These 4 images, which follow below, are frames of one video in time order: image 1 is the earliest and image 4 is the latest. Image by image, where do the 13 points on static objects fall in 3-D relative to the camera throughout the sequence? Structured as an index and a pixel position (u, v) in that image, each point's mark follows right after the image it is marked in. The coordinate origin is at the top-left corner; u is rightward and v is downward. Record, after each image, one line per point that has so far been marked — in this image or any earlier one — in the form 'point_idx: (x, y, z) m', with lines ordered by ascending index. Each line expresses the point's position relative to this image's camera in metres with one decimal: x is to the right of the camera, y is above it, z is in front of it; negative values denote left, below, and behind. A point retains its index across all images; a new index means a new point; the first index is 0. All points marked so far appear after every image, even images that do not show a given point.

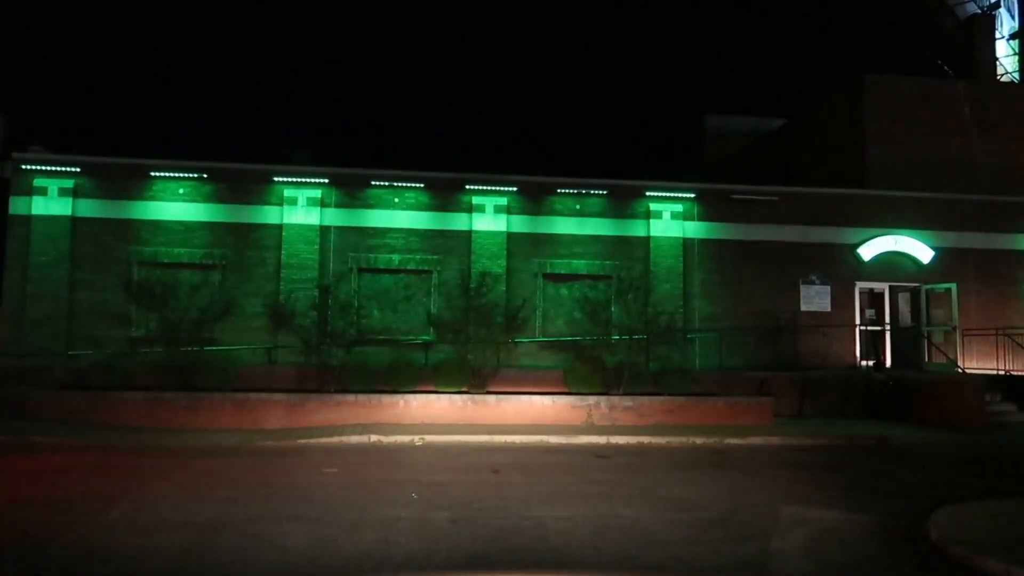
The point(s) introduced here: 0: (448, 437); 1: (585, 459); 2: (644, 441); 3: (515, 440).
0: (-1.1, -2.5, +15.5) m
1: (+1.1, -2.5, +13.4) m
2: (+2.2, -2.6, +15.4) m
3: (+0.1, -2.6, +15.4) m
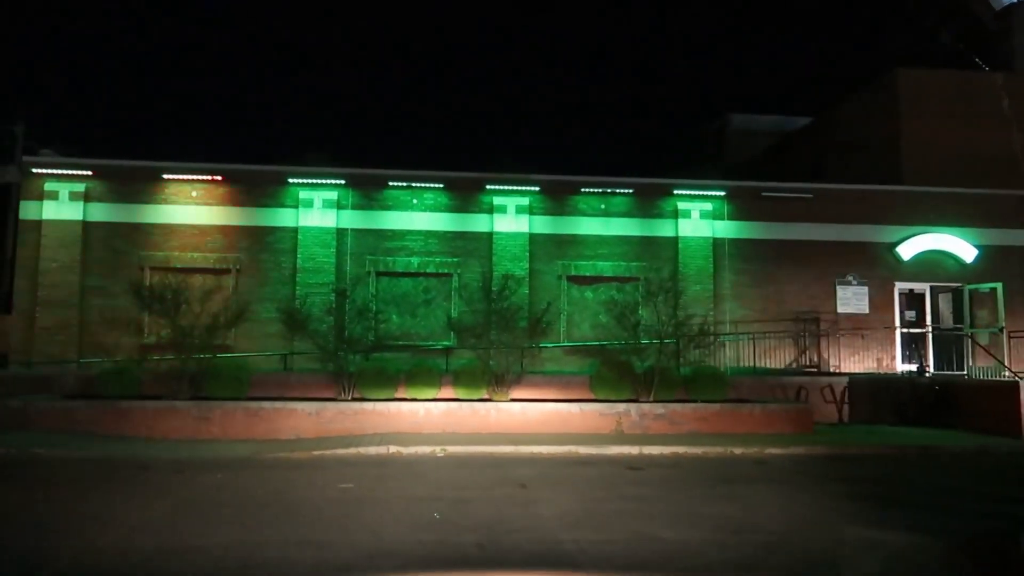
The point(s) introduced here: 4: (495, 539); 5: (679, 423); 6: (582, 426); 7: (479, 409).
0: (-0.7, -2.6, +14.7) m
1: (+1.4, -2.5, +12.6) m
2: (+2.6, -2.6, +14.5) m
3: (+0.5, -2.6, +14.5) m
4: (-0.2, -2.4, +8.9) m
5: (+3.0, -2.4, +16.6) m
6: (+1.3, -2.5, +16.6) m
7: (-0.6, -2.2, +16.7) m
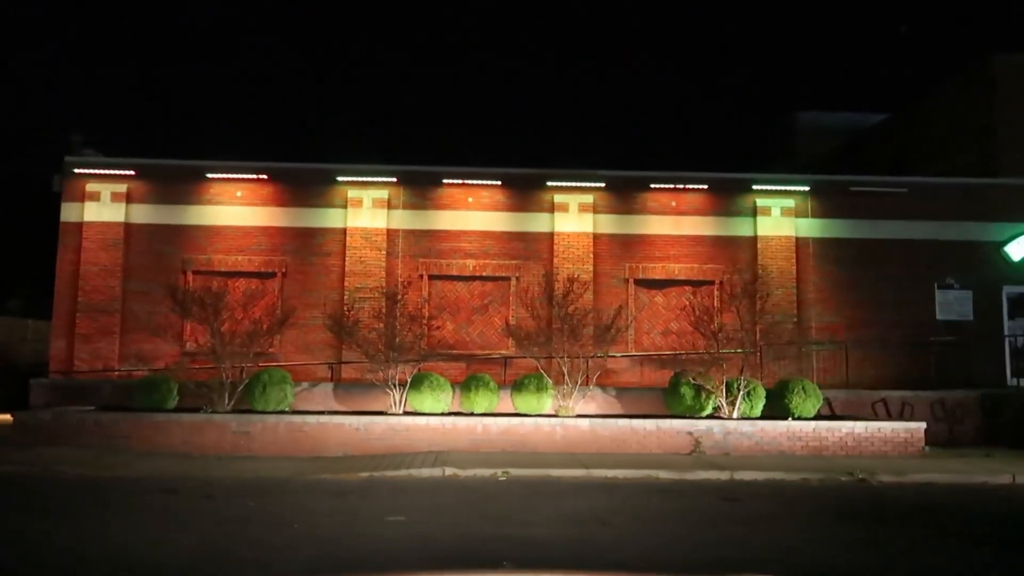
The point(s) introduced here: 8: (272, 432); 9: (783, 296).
0: (+0.3, -2.6, +13.1) m
1: (+2.3, -2.6, +10.8) m
2: (+3.6, -2.6, +12.7) m
3: (+1.5, -2.6, +12.9) m
4: (+0.5, -2.4, +7.3) m
5: (+4.1, -2.5, +14.8) m
6: (+2.4, -2.6, +14.9) m
7: (+0.5, -2.2, +15.0) m
8: (-4.0, -2.4, +15.3) m
9: (+5.8, -0.2, +19.9) m
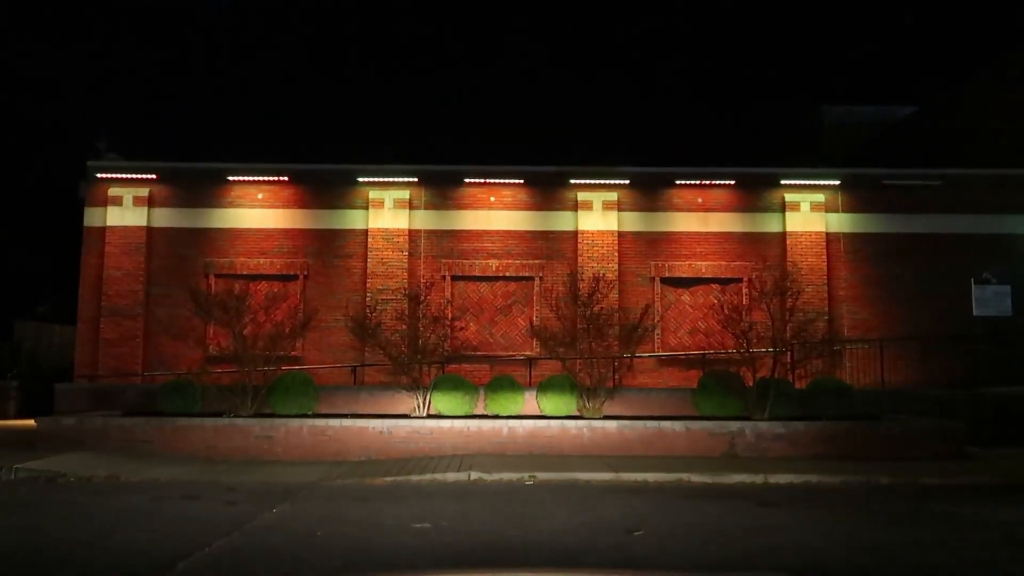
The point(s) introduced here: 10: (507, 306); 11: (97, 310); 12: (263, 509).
0: (+0.7, -2.6, +12.8) m
1: (+2.6, -2.5, +10.5) m
2: (+4.0, -2.6, +12.4) m
3: (+1.8, -2.6, +12.5) m
4: (+0.7, -2.4, +7.0) m
5: (+4.5, -2.4, +14.4) m
6: (+2.8, -2.5, +14.5) m
7: (+0.9, -2.2, +14.7) m
8: (-3.6, -2.4, +15.1) m
9: (+6.3, -0.1, +19.4) m
10: (-0.1, -0.4, +20.0) m
11: (-9.1, -0.5, +20.0) m
12: (-3.1, -2.7, +11.3) m
